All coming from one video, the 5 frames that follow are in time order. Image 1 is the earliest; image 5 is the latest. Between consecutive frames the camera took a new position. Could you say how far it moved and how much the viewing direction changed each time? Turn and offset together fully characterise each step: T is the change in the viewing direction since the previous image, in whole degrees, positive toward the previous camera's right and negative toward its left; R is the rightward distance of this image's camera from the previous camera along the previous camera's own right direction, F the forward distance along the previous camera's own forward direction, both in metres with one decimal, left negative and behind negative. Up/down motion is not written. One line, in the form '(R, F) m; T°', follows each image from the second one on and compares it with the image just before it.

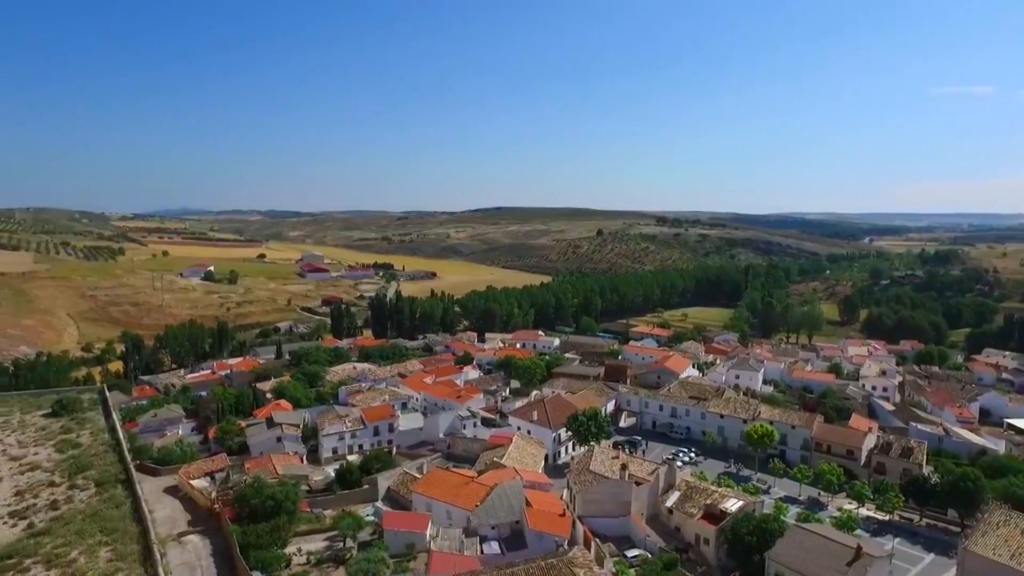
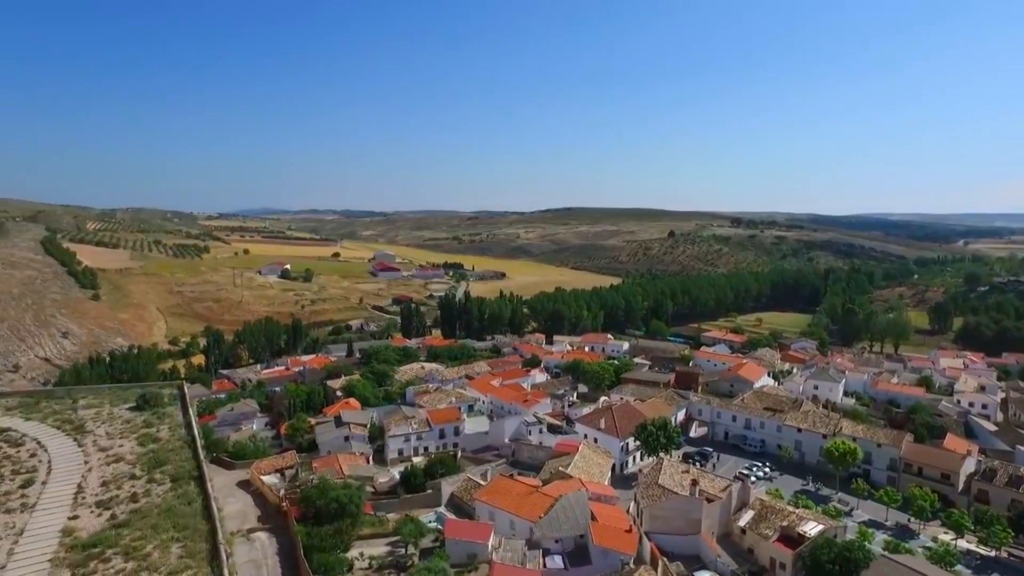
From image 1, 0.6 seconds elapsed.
(0.0, +0.5) m; -5°
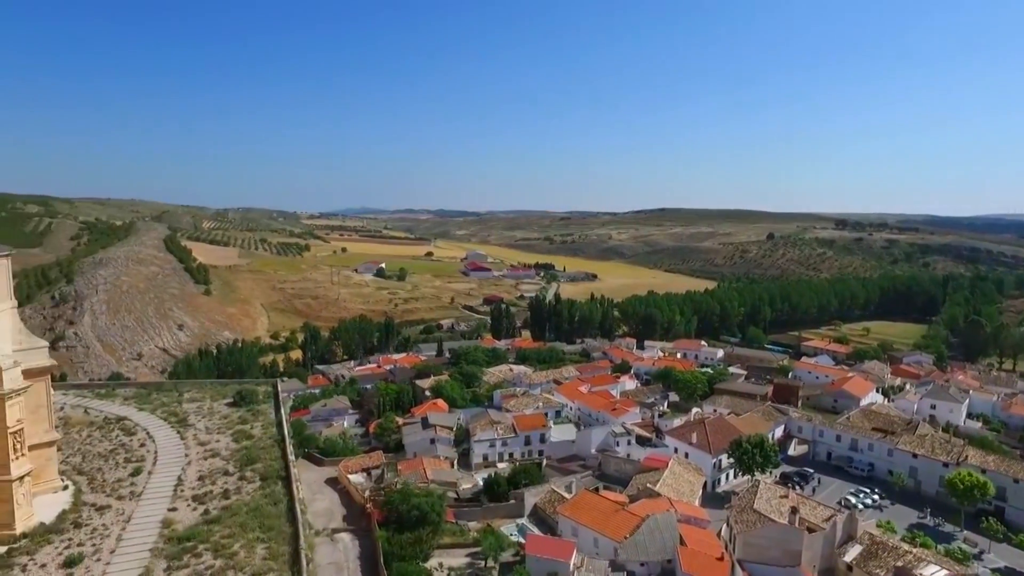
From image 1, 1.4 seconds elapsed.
(+0.1, +0.6) m; -7°
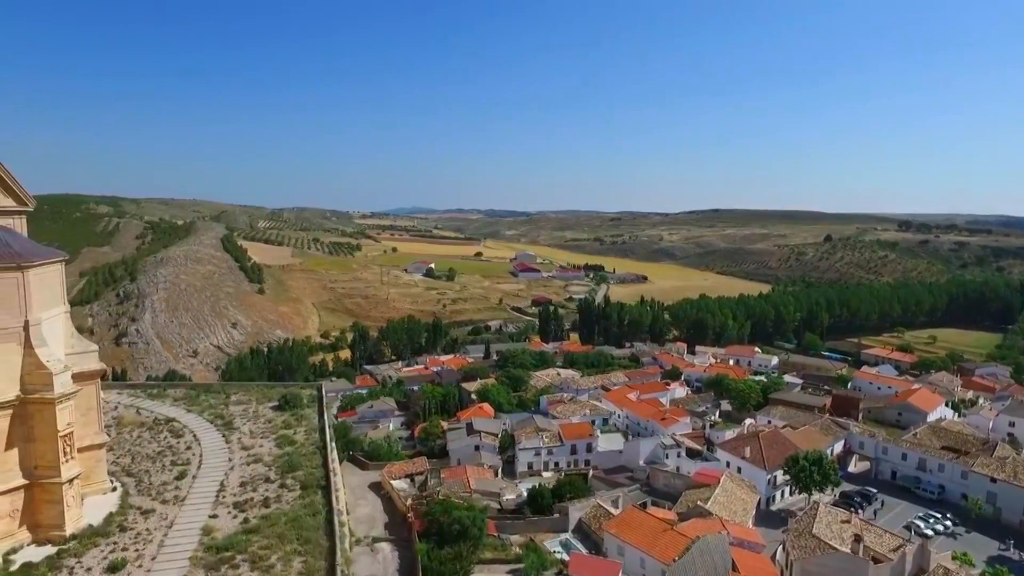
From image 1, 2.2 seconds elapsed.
(+0.1, +0.6) m; -4°
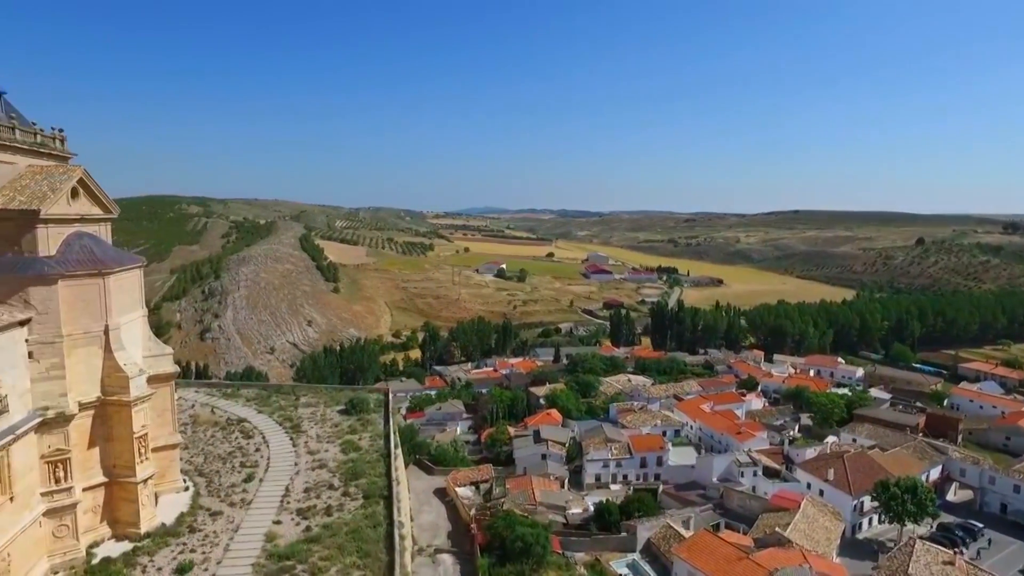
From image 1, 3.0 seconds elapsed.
(+0.1, +0.6) m; -6°
